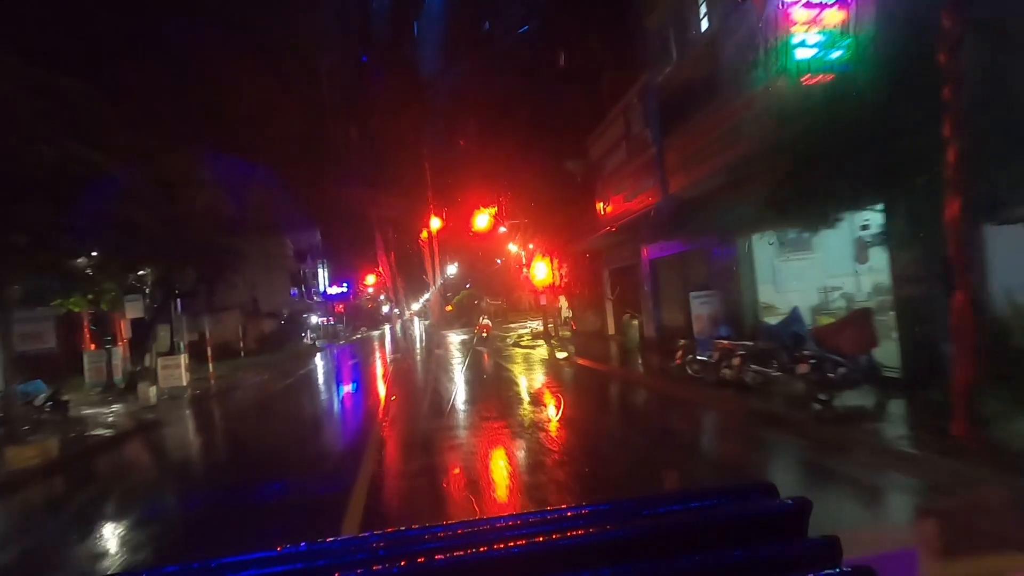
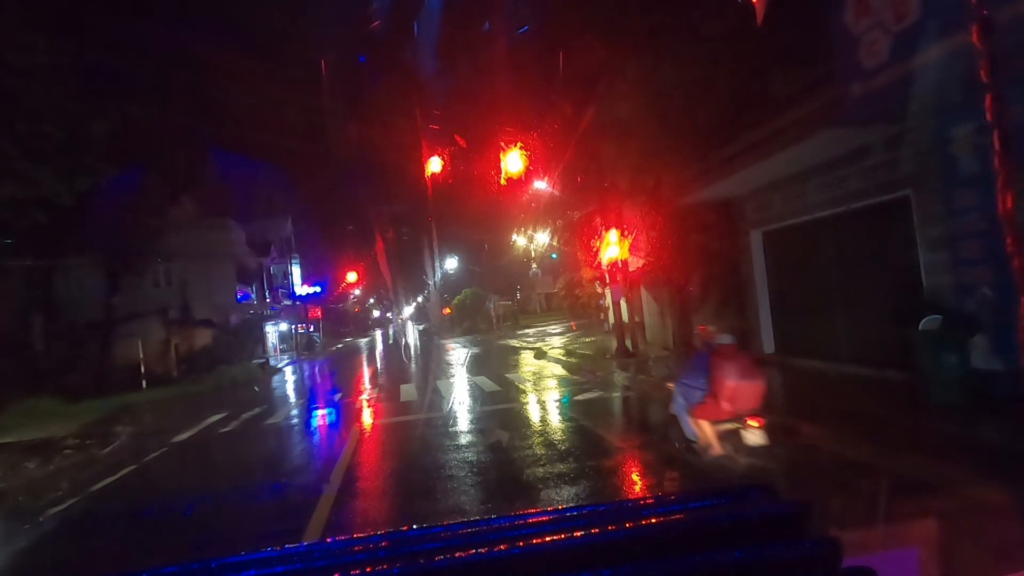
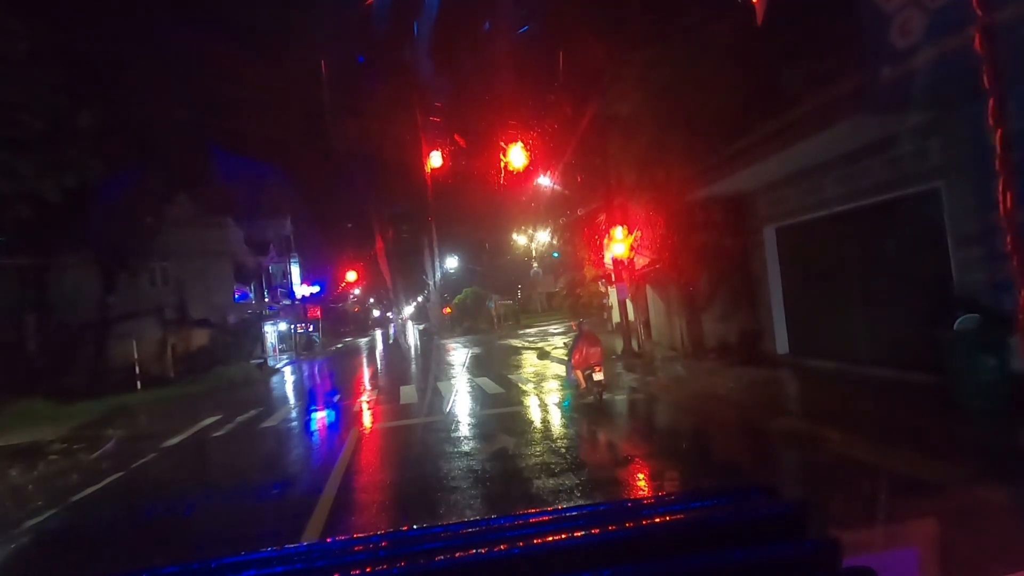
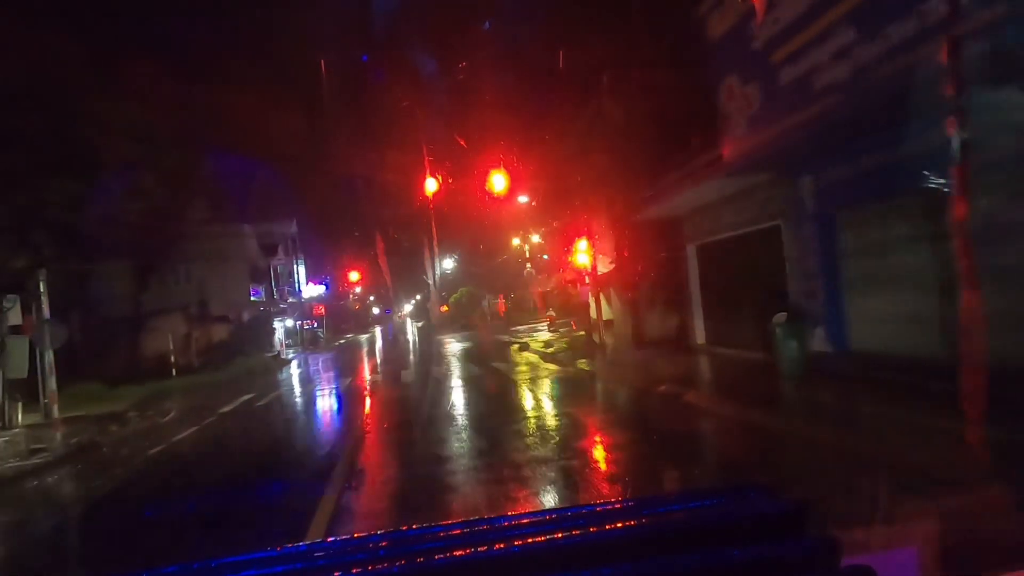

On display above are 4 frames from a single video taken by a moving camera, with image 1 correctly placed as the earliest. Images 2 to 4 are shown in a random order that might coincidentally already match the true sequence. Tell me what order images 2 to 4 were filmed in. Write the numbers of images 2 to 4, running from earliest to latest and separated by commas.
4, 2, 3
